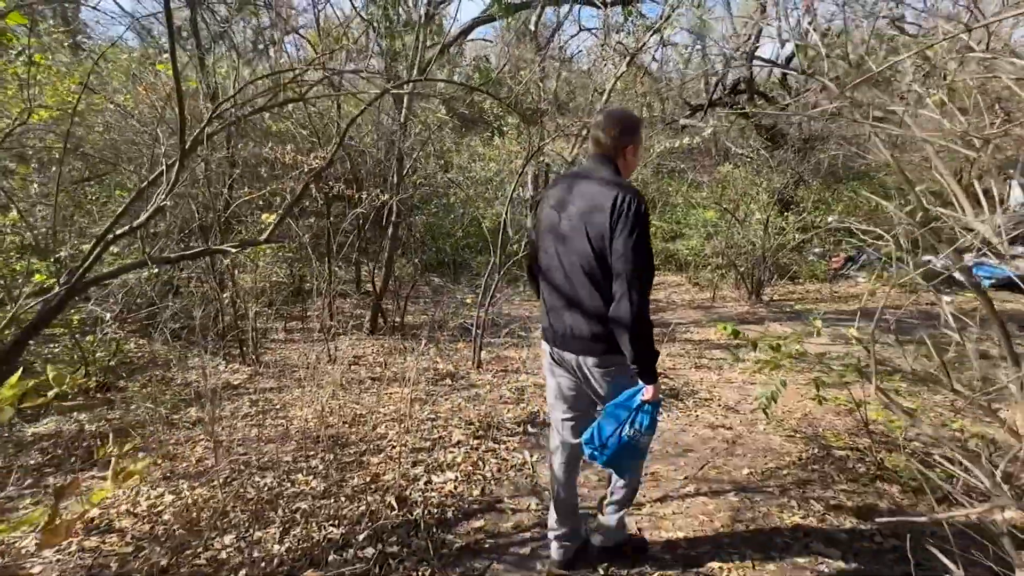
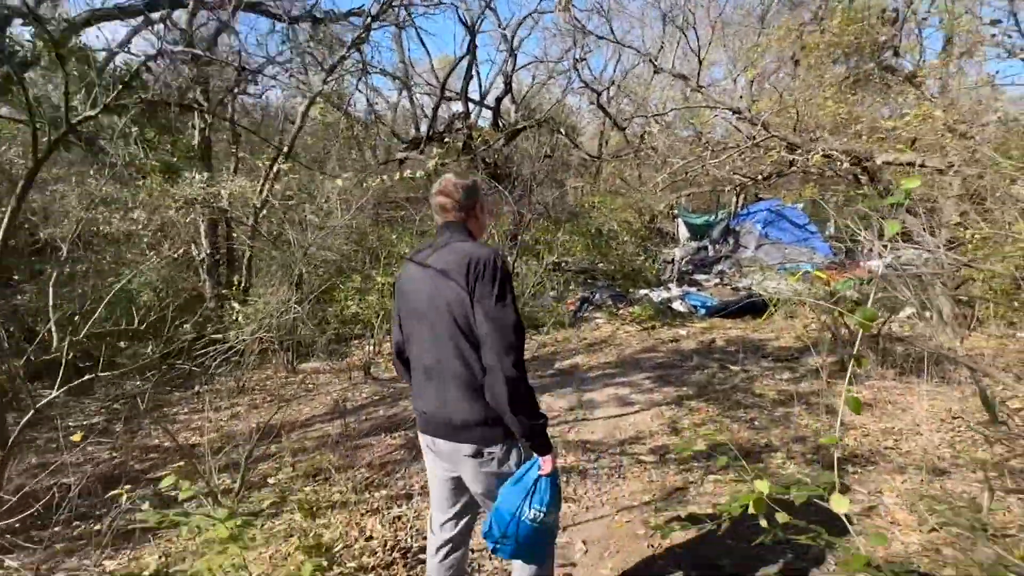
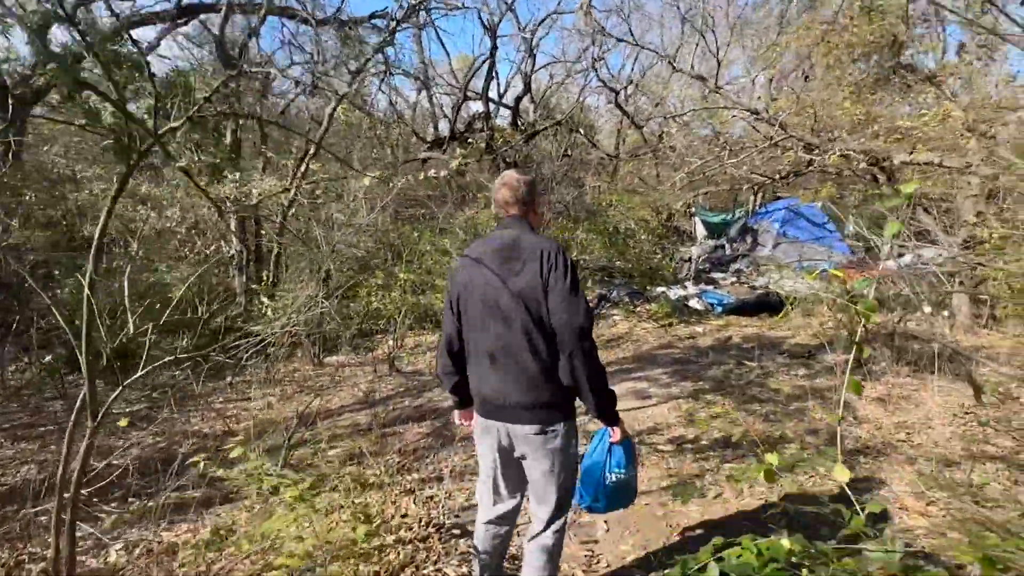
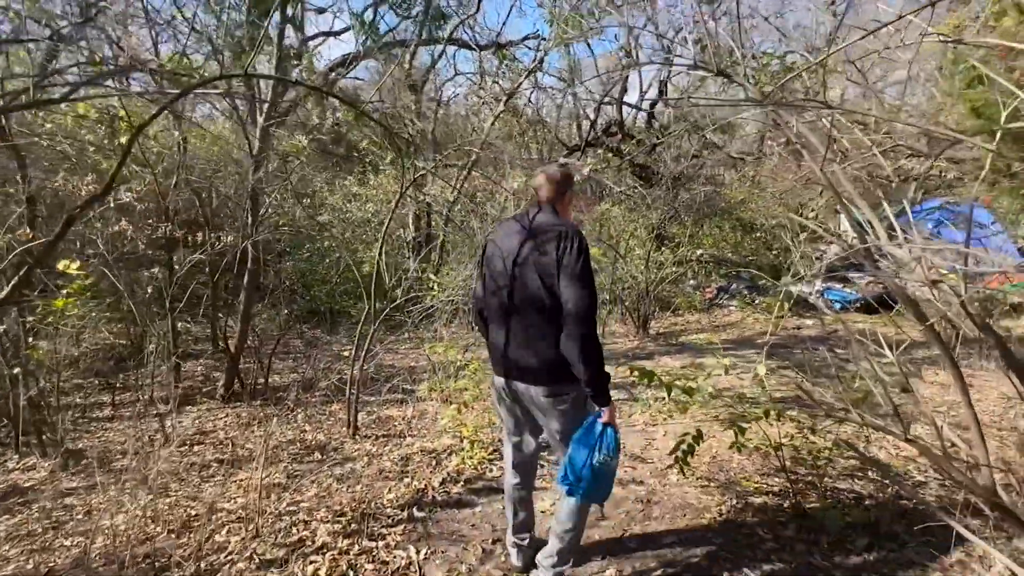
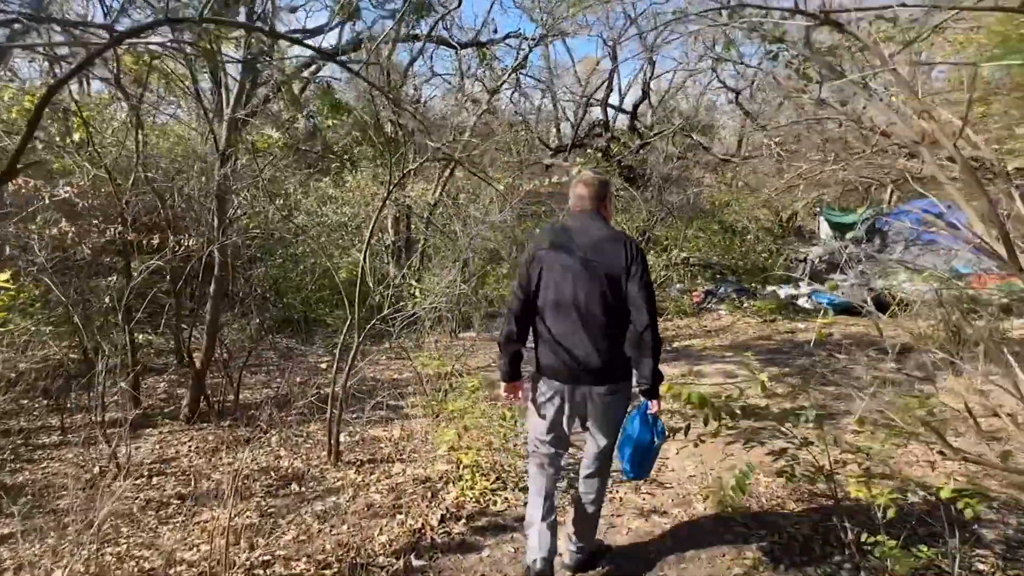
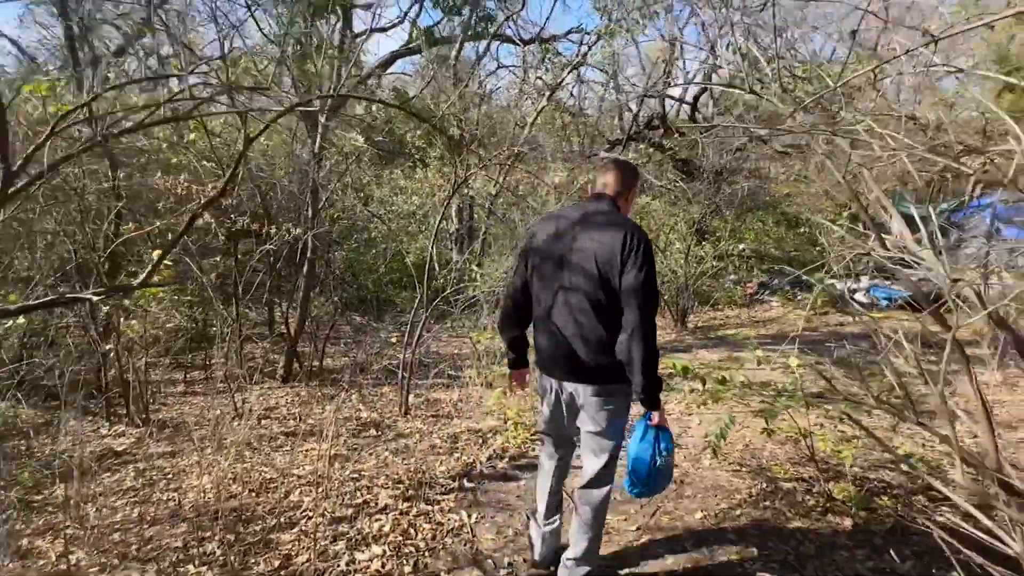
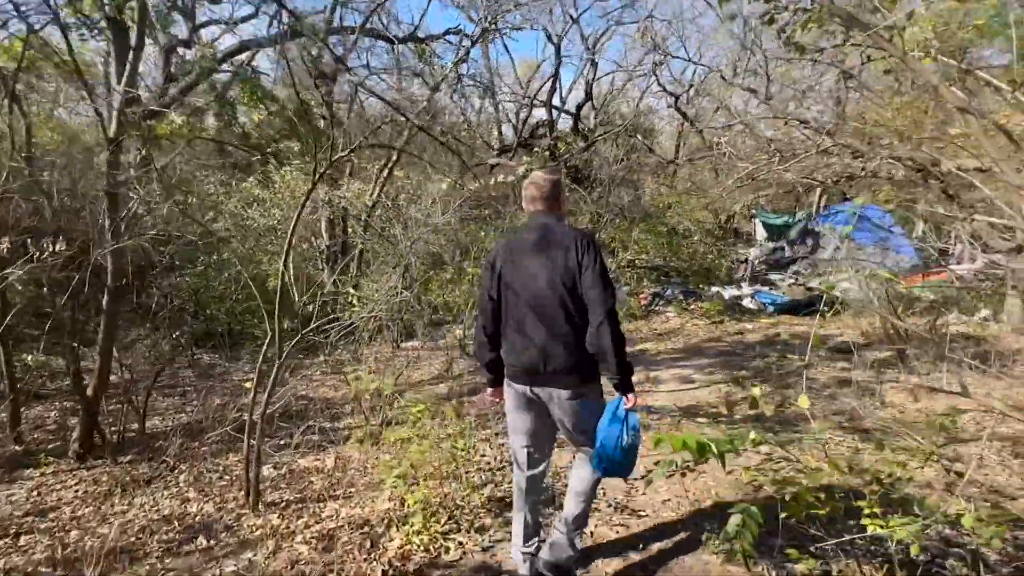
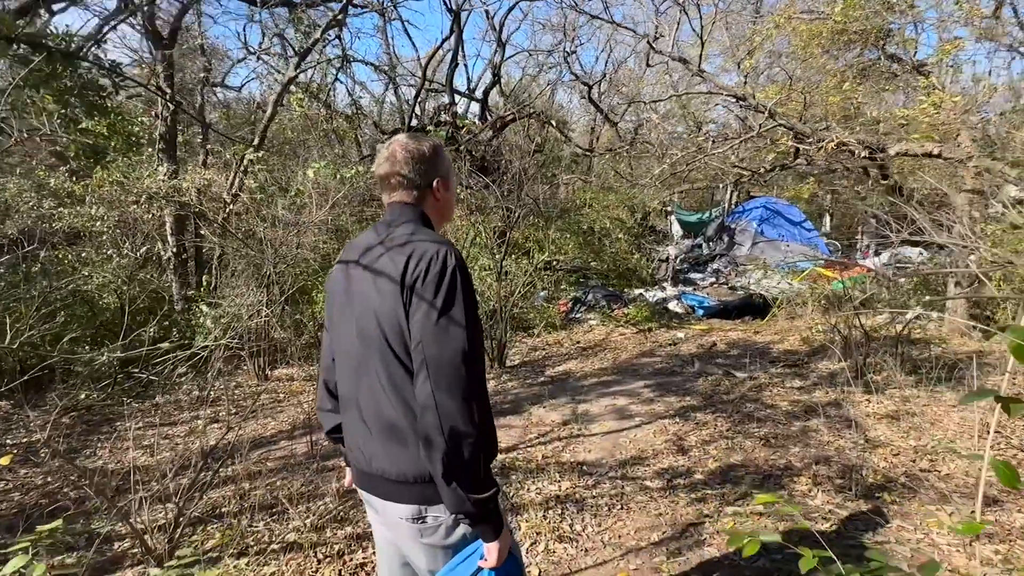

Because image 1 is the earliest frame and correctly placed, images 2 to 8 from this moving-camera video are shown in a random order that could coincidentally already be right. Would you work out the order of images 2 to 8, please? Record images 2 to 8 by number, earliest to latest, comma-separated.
6, 4, 5, 7, 3, 2, 8
